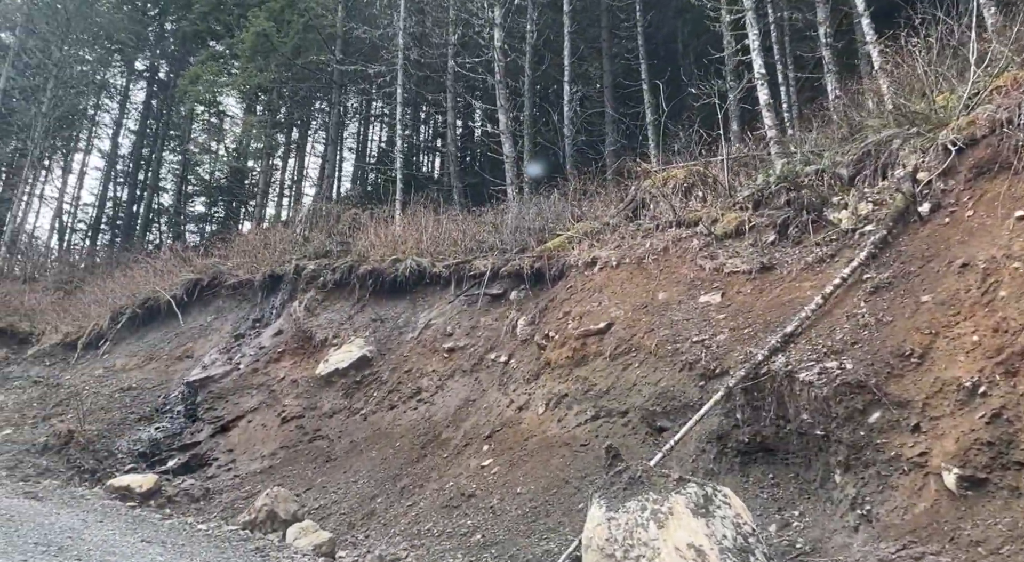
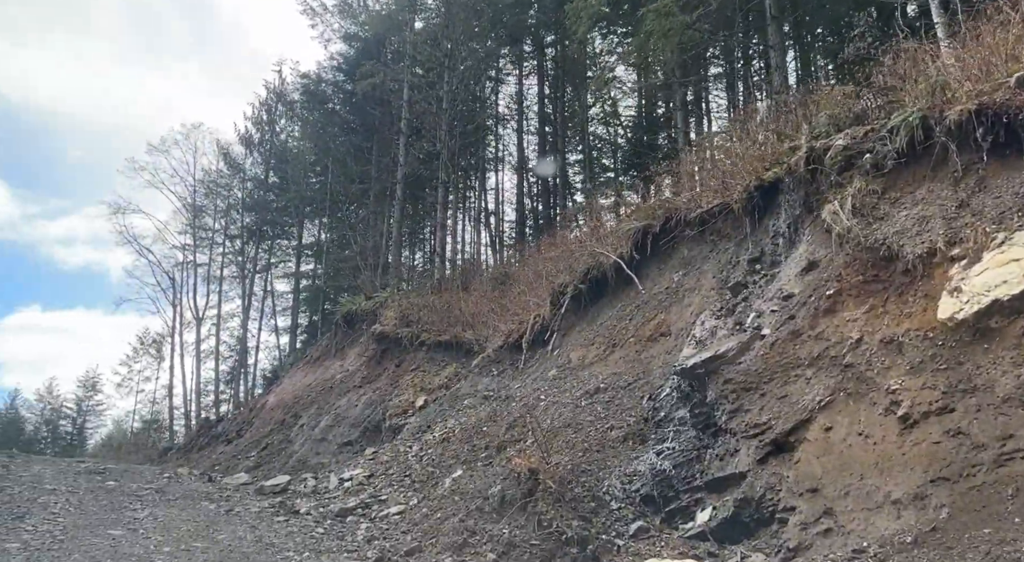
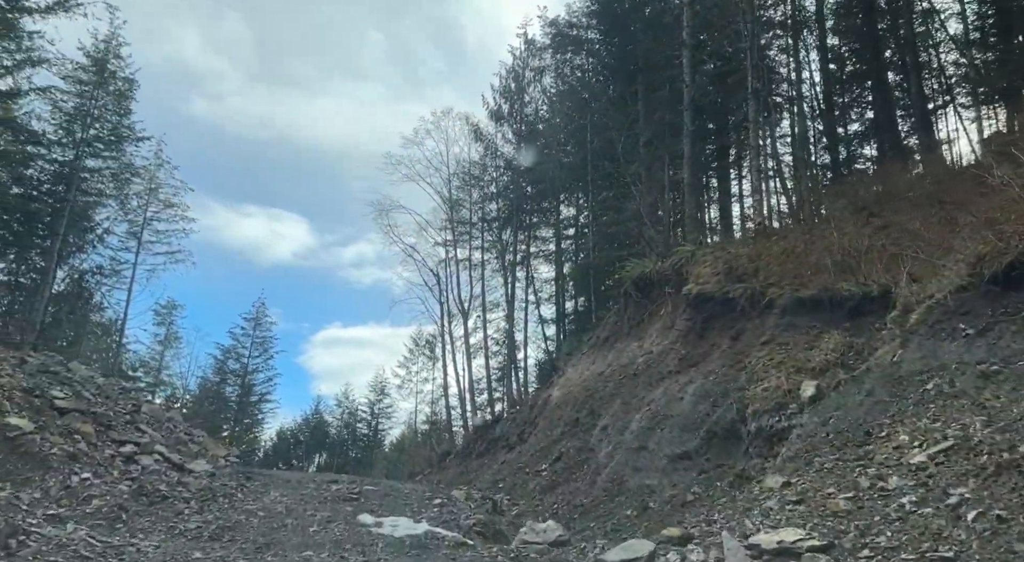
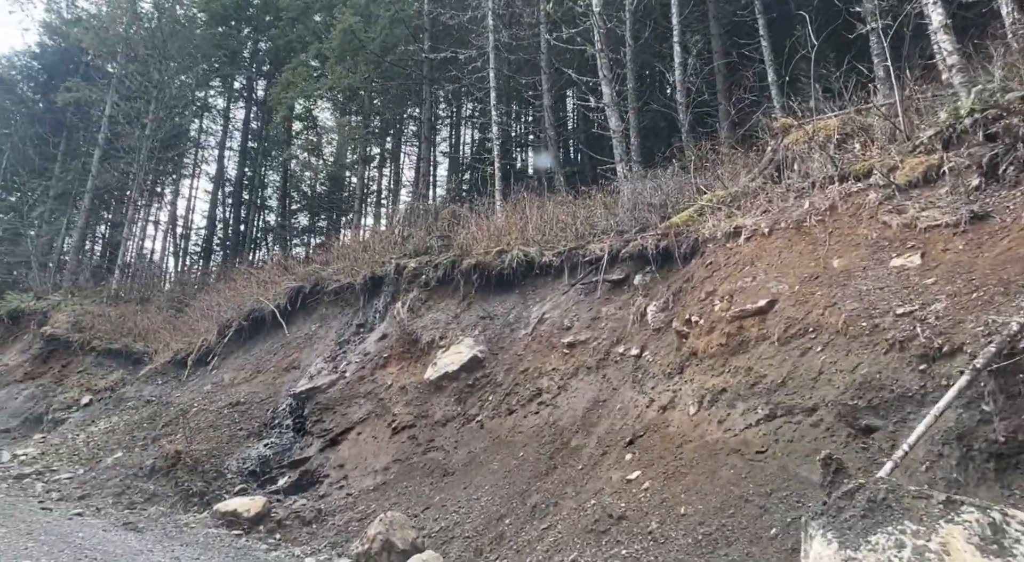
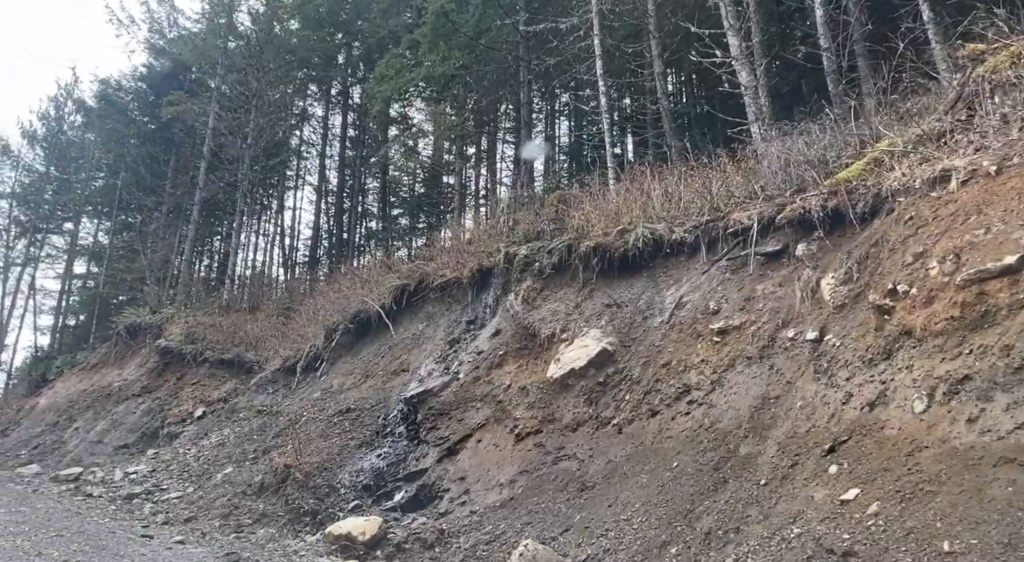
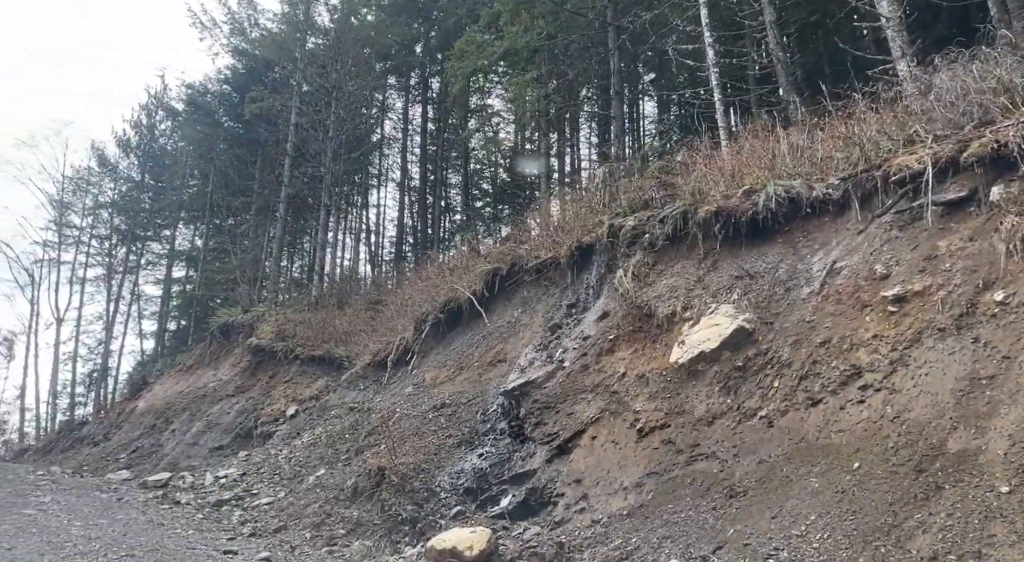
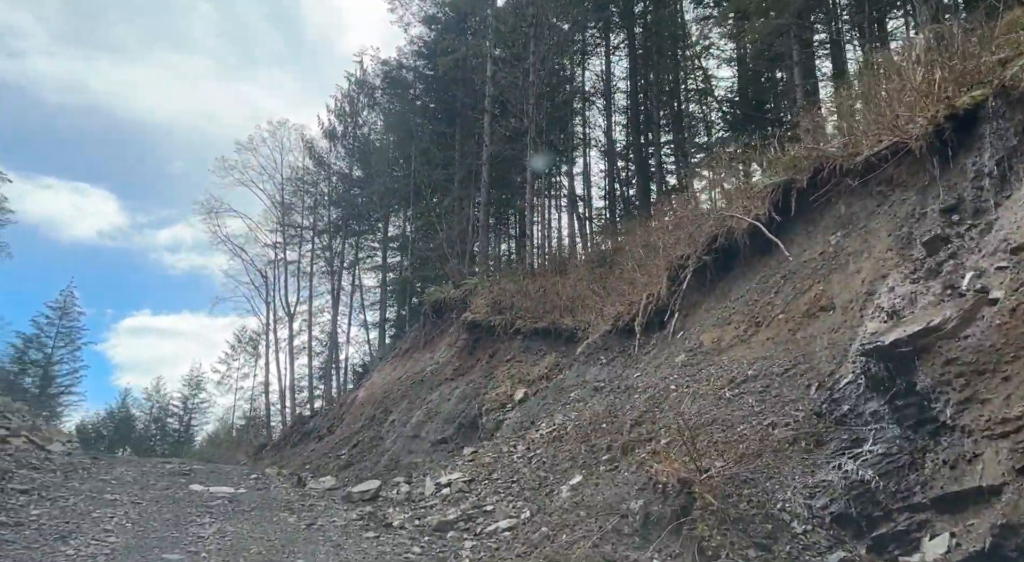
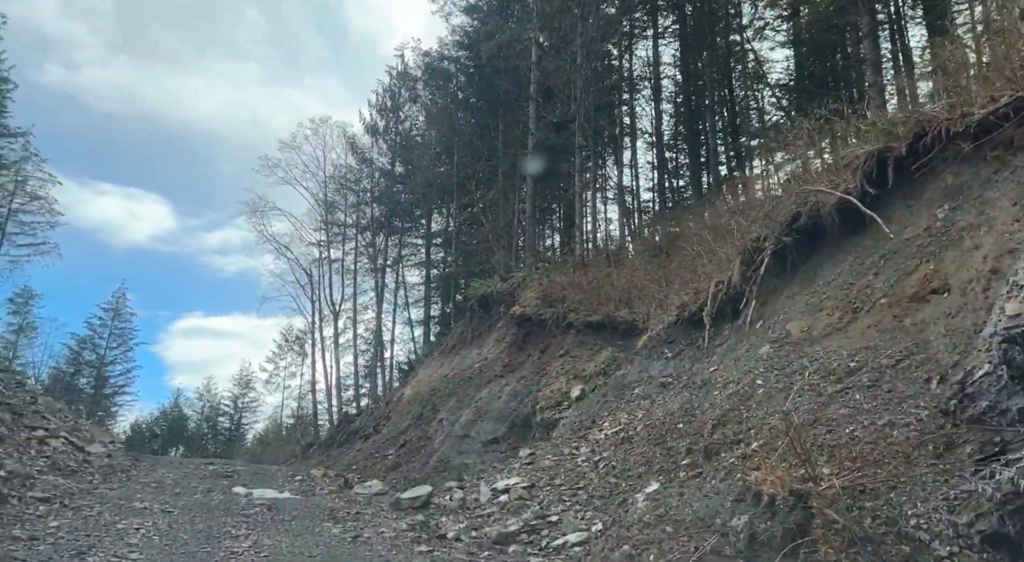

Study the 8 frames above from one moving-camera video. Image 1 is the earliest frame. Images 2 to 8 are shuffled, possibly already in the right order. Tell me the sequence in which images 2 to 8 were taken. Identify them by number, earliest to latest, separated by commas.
4, 5, 6, 2, 7, 8, 3
